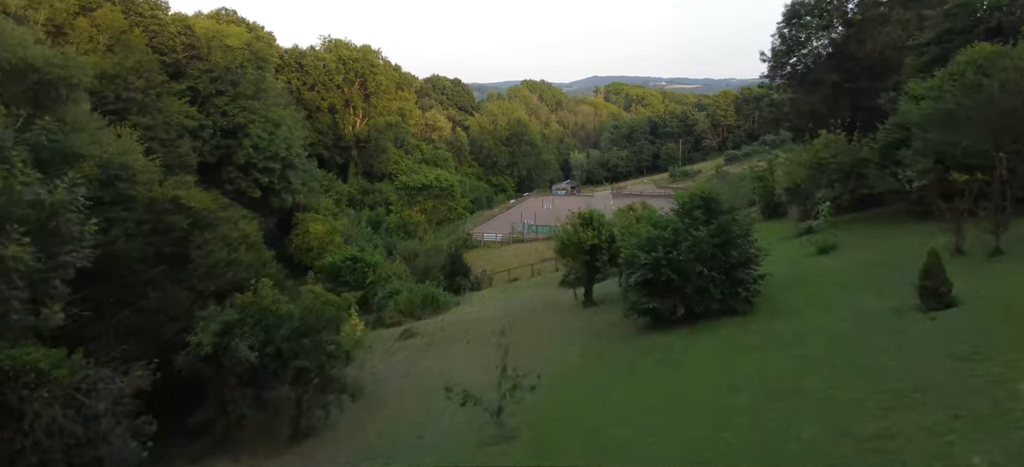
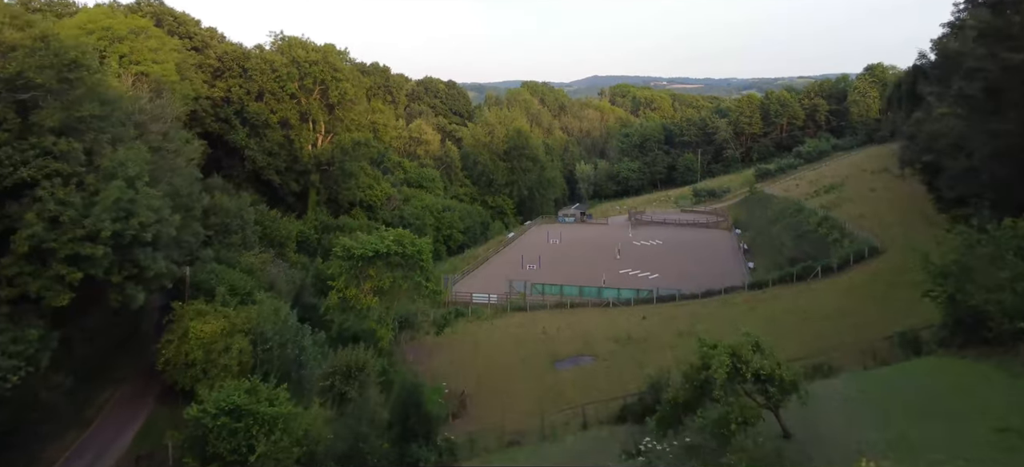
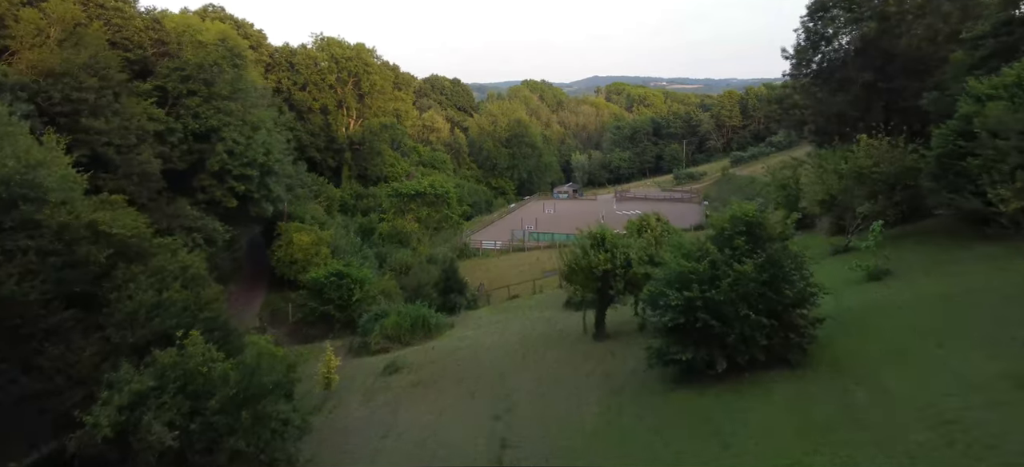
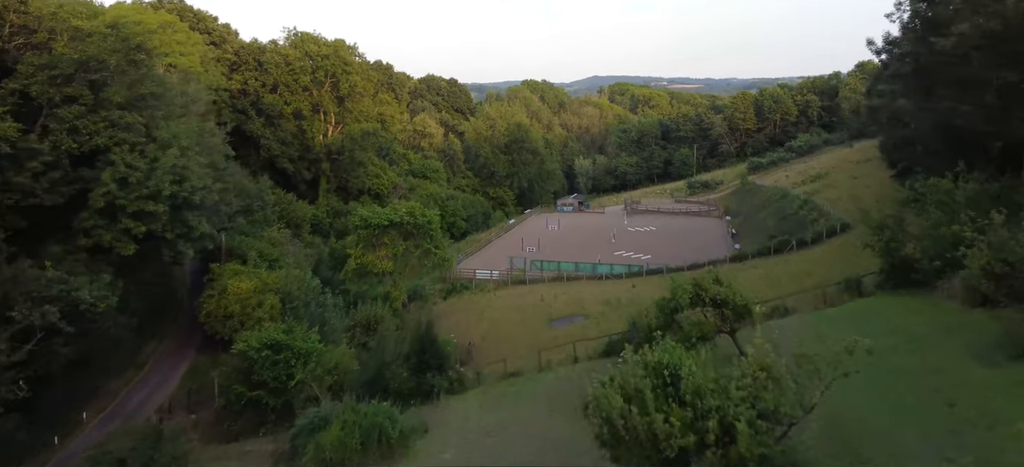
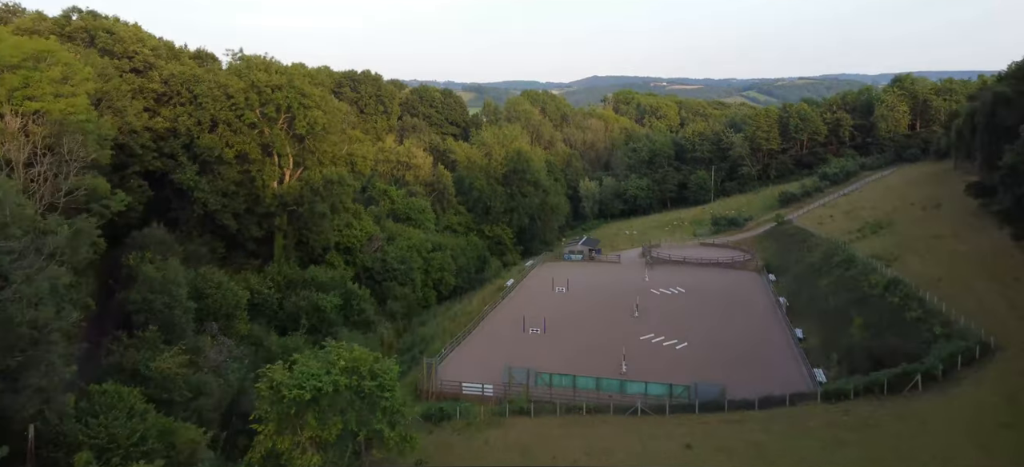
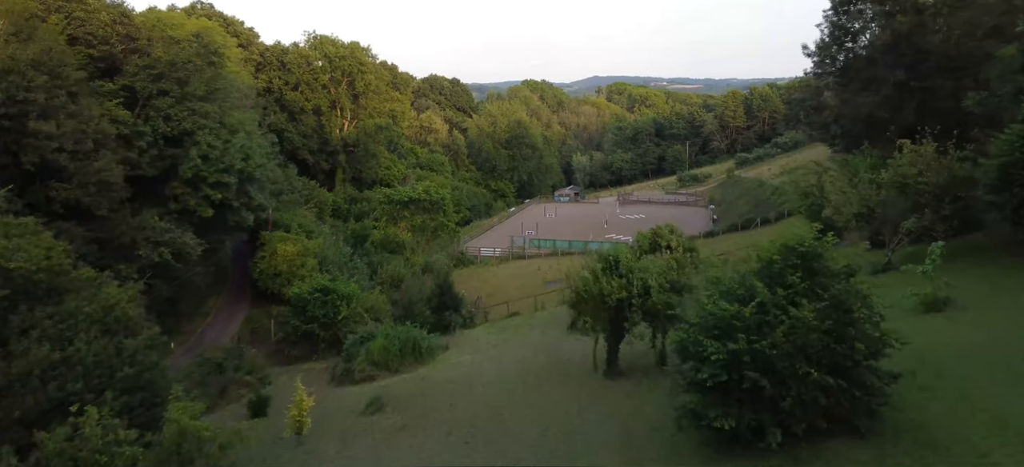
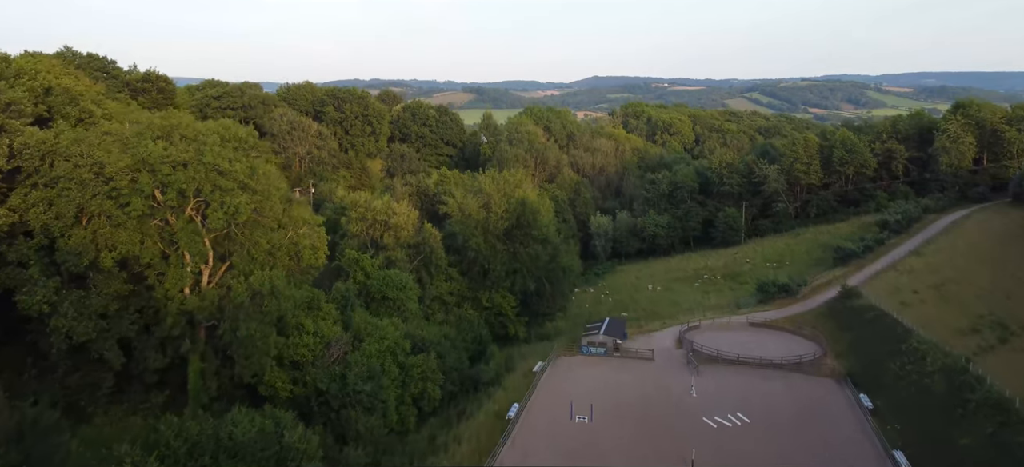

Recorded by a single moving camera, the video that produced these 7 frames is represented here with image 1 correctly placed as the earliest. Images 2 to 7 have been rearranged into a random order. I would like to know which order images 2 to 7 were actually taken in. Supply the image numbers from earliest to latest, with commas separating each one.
3, 6, 4, 2, 5, 7
